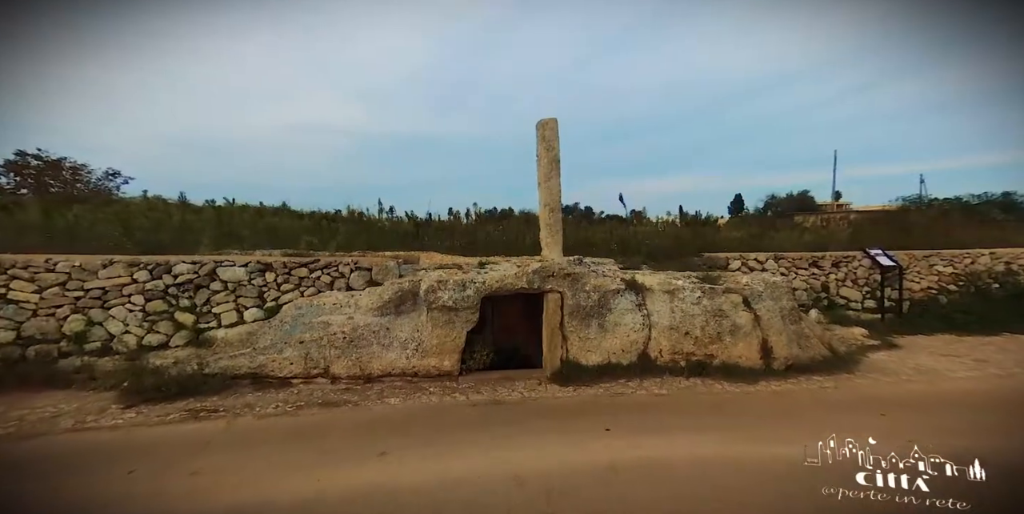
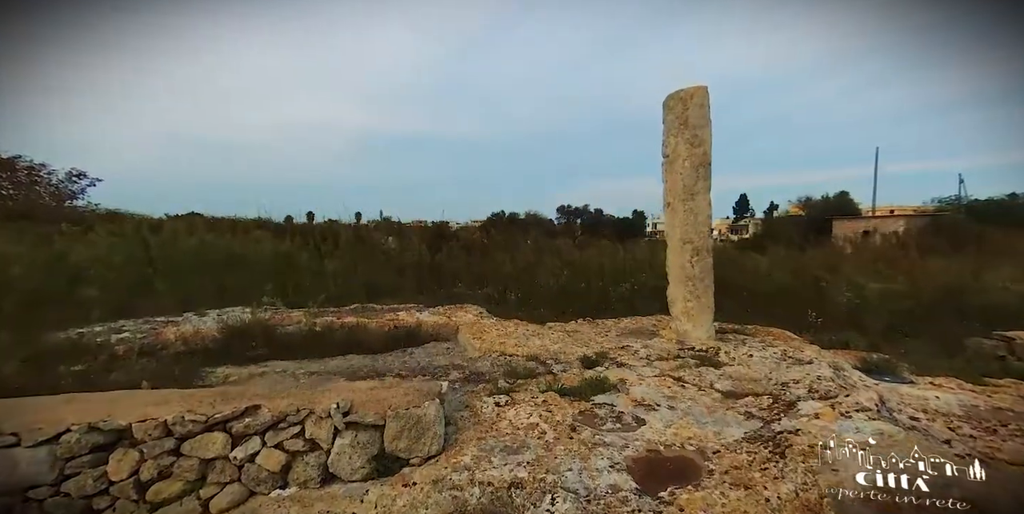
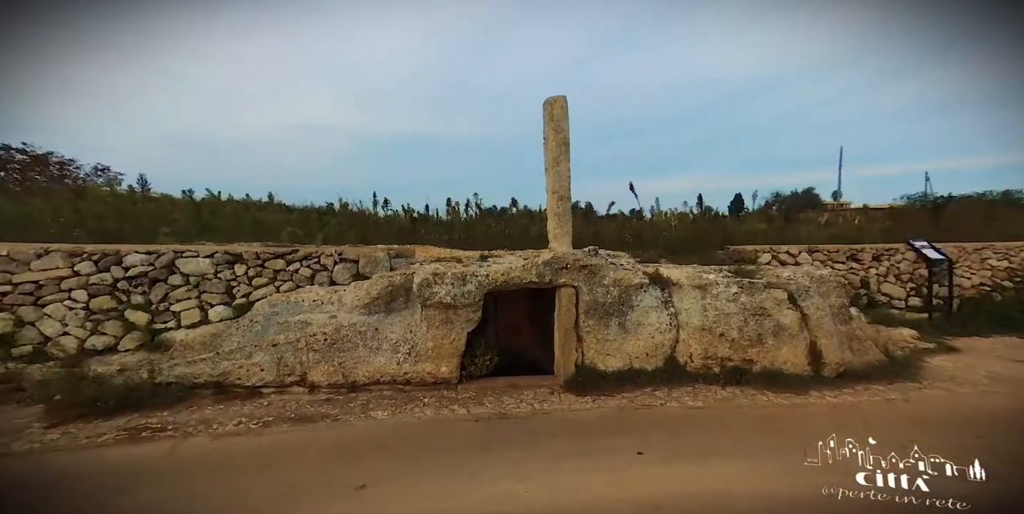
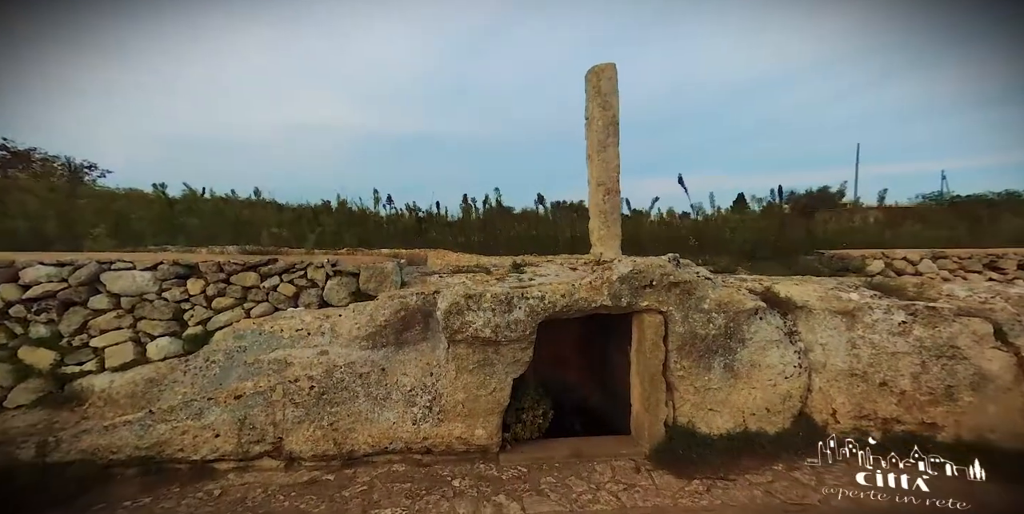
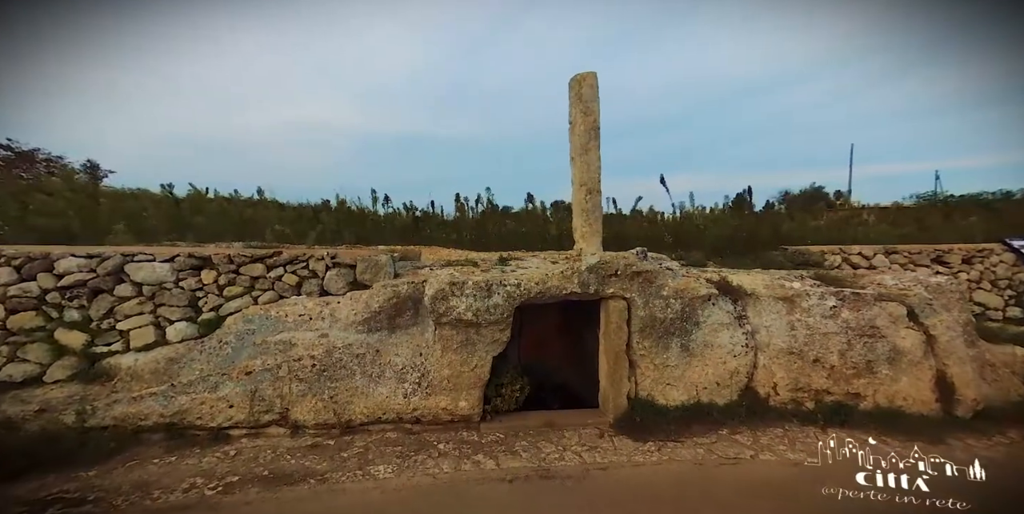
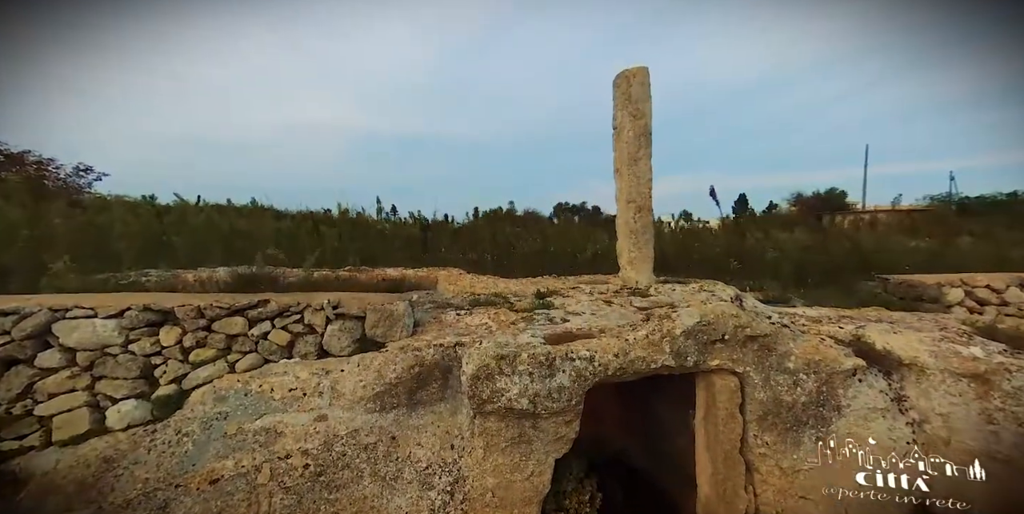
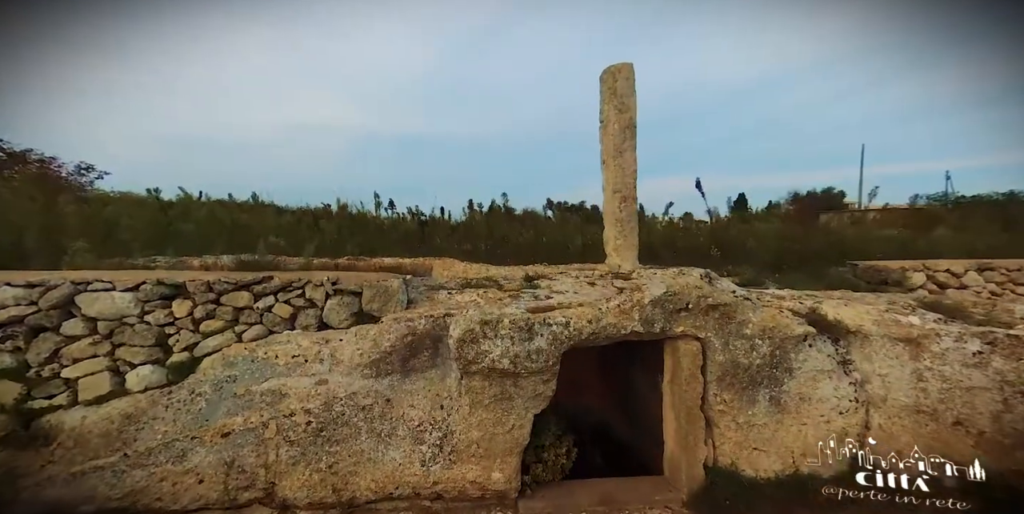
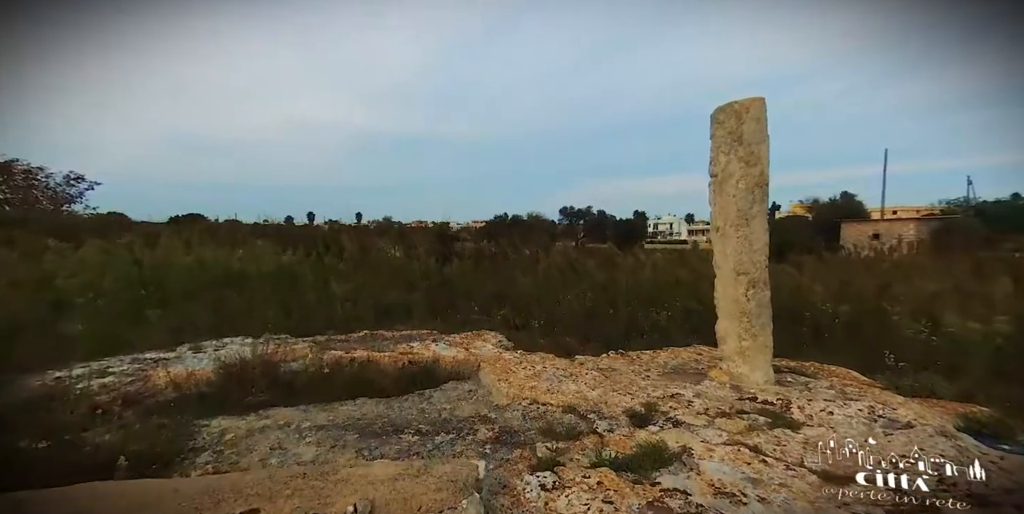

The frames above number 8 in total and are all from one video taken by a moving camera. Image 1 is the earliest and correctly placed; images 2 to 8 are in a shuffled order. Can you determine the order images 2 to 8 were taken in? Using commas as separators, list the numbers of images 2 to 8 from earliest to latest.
3, 5, 4, 7, 6, 2, 8
